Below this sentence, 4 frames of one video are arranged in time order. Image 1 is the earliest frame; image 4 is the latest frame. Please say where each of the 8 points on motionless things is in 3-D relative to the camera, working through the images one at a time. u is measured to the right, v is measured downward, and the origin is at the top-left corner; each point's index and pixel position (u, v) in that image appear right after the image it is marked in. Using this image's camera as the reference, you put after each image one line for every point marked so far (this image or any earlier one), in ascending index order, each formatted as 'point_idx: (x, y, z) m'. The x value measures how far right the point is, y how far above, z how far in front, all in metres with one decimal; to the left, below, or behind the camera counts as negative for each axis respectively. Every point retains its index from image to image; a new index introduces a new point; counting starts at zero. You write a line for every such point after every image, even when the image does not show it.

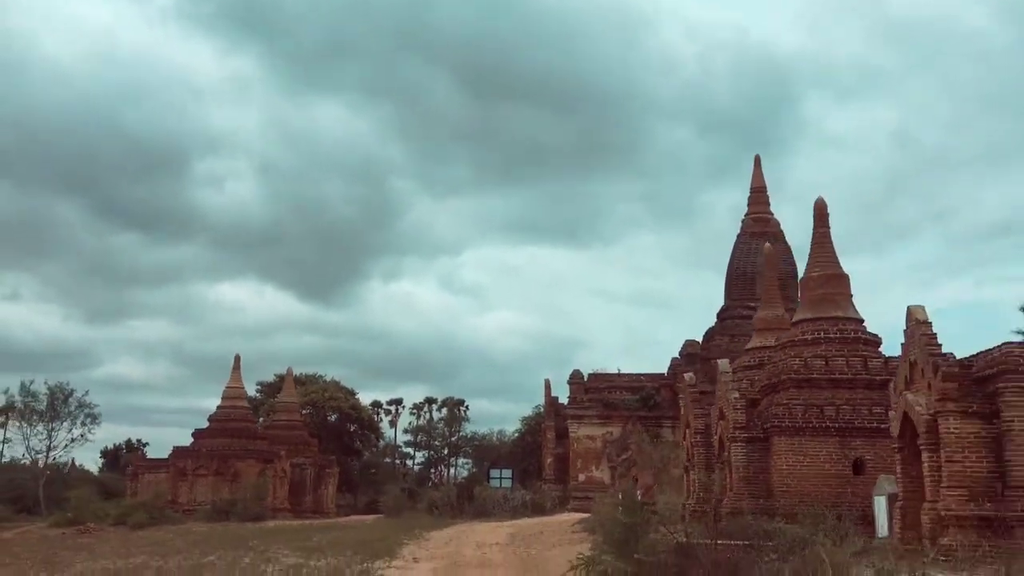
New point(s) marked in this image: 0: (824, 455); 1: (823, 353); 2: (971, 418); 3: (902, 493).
0: (+4.8, -2.6, +14.5) m
1: (+5.2, -1.1, +15.5) m
2: (+5.5, -1.5, +11.1) m
3: (+5.2, -2.7, +12.4) m
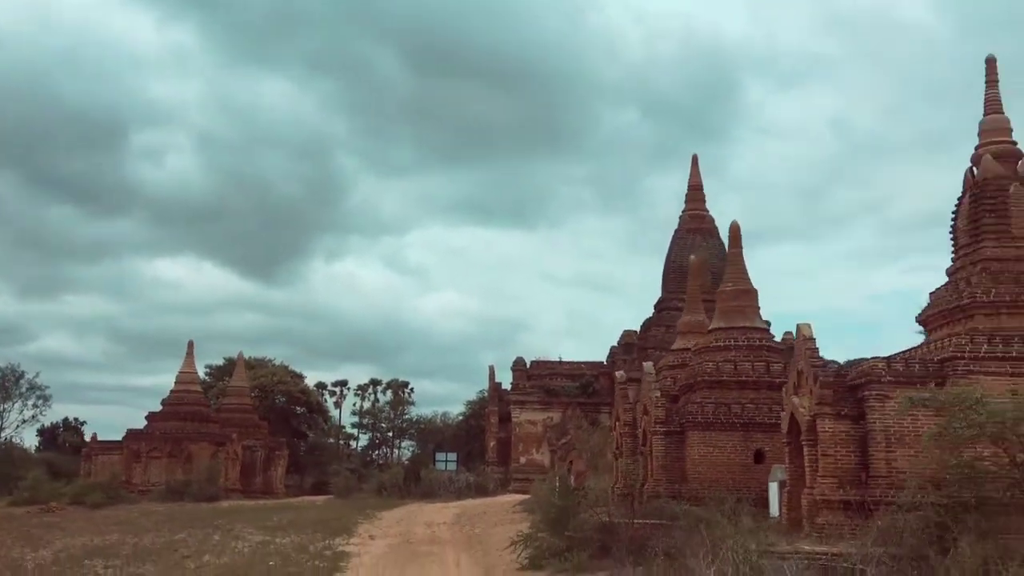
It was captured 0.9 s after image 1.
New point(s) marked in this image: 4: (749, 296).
0: (+3.9, -2.9, +16.8) m
1: (+4.2, -1.3, +17.9) m
2: (+4.8, -1.9, +13.5) m
3: (+4.4, -3.0, +14.8) m
4: (+4.8, -0.2, +18.9) m
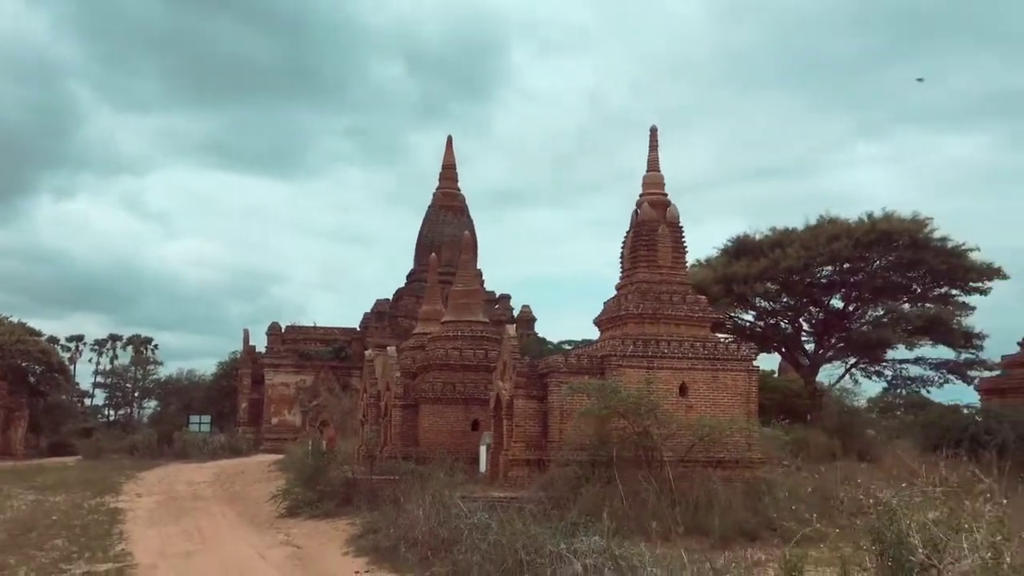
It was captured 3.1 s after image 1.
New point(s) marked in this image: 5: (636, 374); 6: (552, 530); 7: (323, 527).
0: (-1.3, -2.9, +21.2) m
1: (-1.3, -1.4, +22.2) m
2: (+0.4, -2.1, +18.2) m
3: (-0.4, -3.2, +19.3) m
4: (-0.9, -0.2, +23.3) m
5: (+2.4, -1.7, +18.0) m
6: (+0.4, -2.7, +10.3) m
7: (-3.2, -4.1, +16.0) m
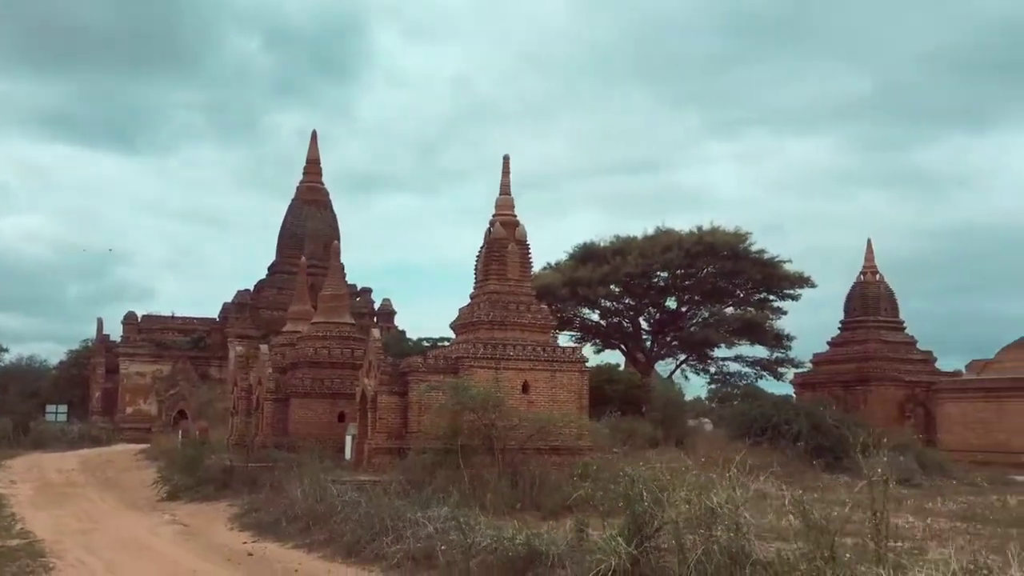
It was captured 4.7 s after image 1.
0: (-4.8, -3.0, +23.4) m
1: (-4.8, -1.5, +24.4) m
2: (-2.6, -2.3, +20.7) m
3: (-3.5, -3.4, +21.7) m
4: (-4.6, -0.3, +25.5) m
5: (-0.6, -1.9, +20.8) m
6: (-1.4, -3.0, +12.9) m
7: (-5.9, -4.2, +18.0) m
